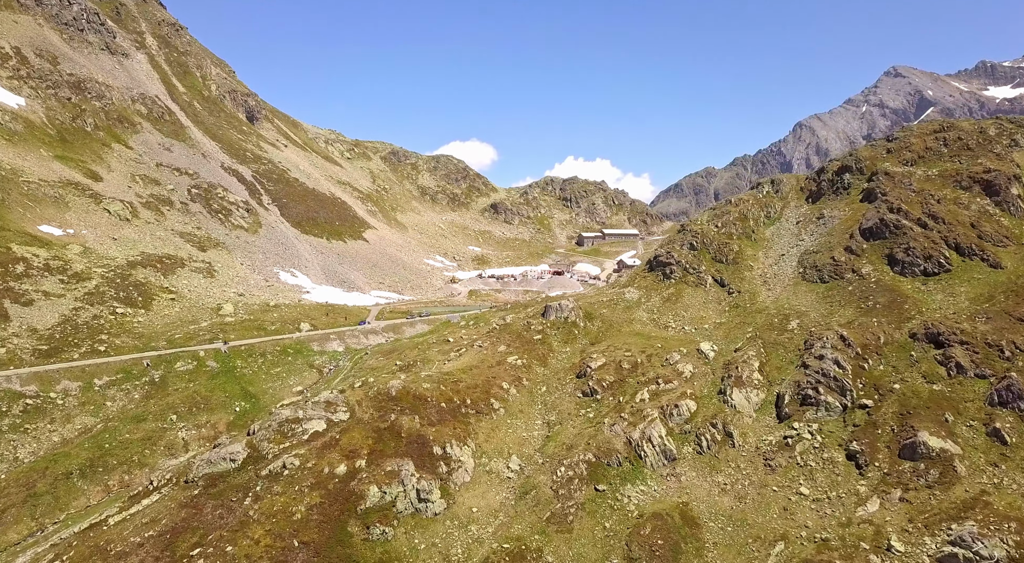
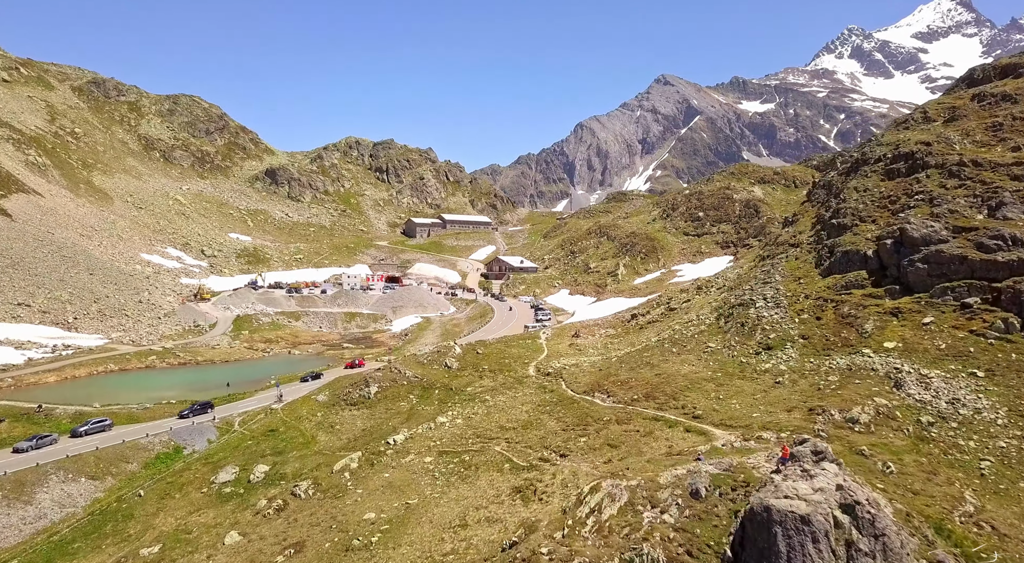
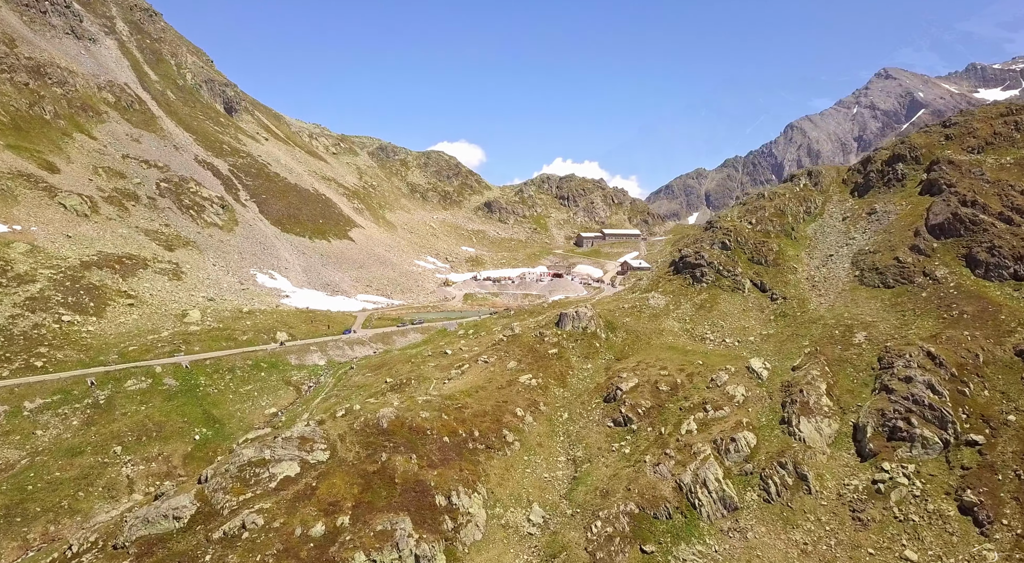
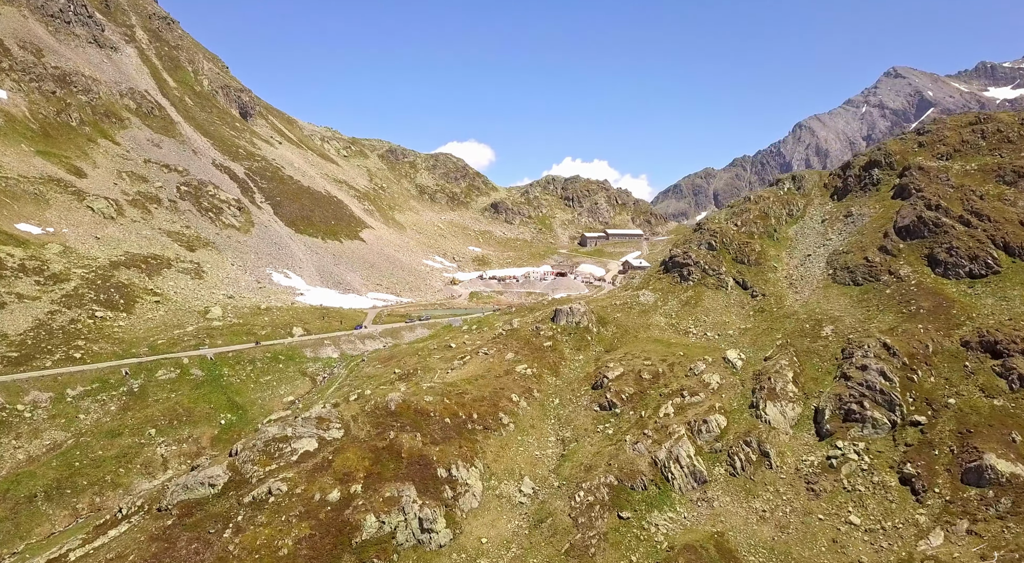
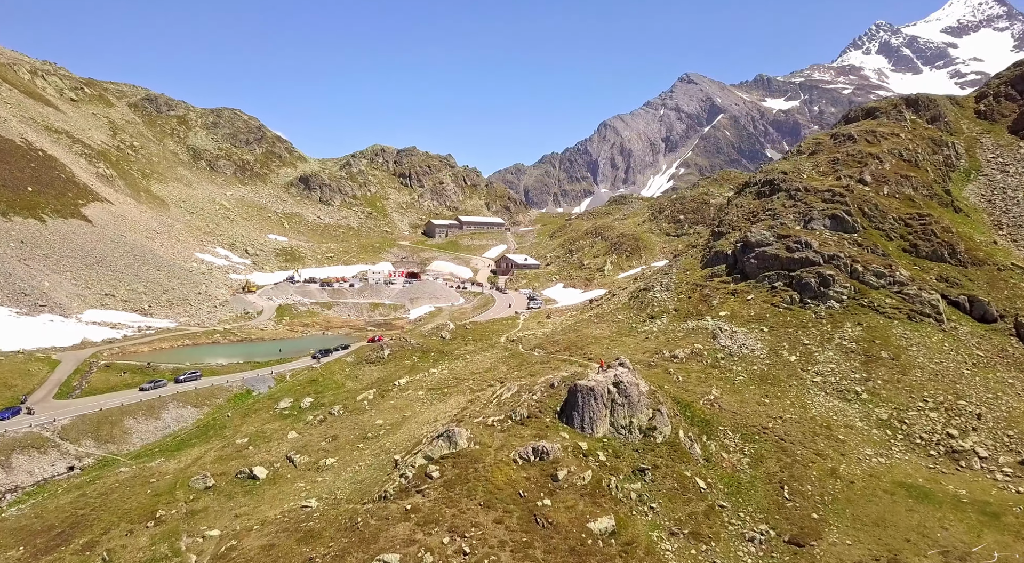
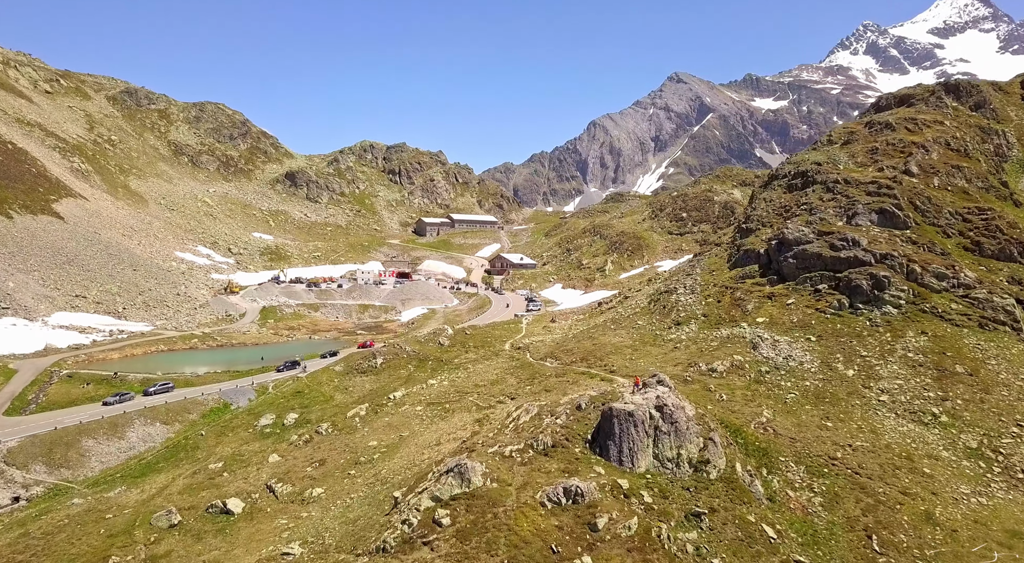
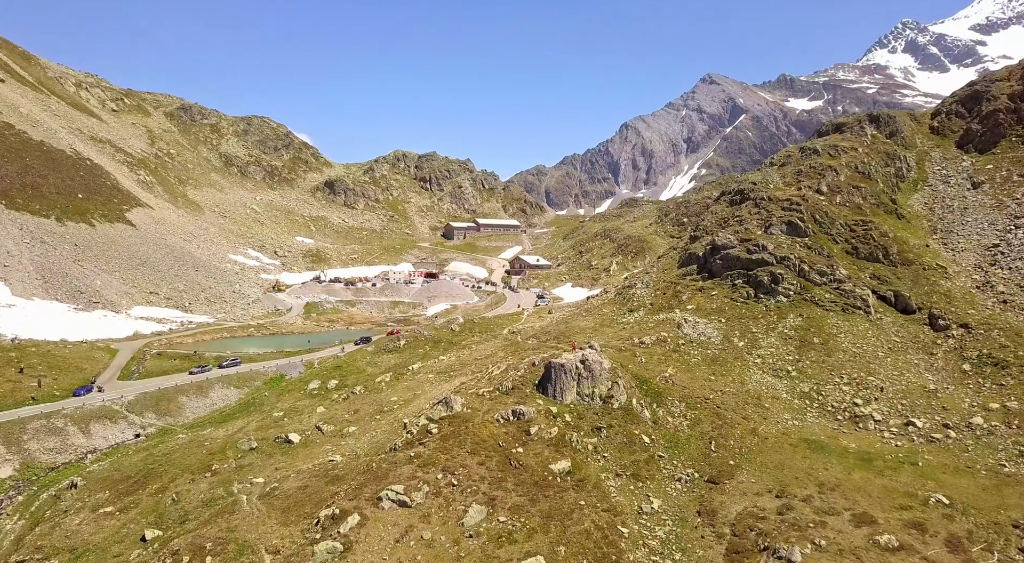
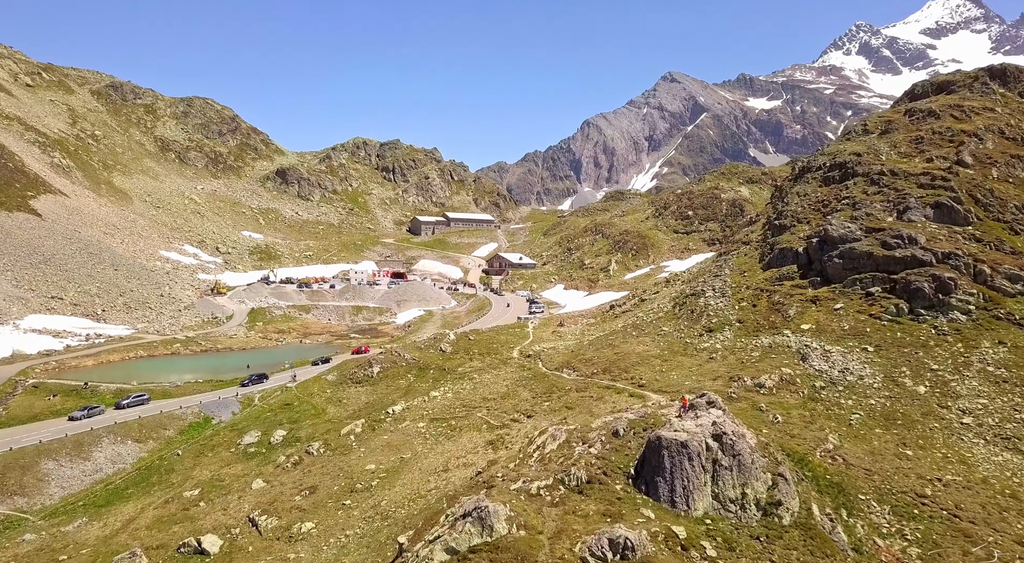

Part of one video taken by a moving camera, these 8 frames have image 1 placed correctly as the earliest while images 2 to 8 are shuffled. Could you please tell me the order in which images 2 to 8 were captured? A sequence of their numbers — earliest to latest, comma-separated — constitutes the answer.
4, 3, 7, 5, 6, 8, 2
